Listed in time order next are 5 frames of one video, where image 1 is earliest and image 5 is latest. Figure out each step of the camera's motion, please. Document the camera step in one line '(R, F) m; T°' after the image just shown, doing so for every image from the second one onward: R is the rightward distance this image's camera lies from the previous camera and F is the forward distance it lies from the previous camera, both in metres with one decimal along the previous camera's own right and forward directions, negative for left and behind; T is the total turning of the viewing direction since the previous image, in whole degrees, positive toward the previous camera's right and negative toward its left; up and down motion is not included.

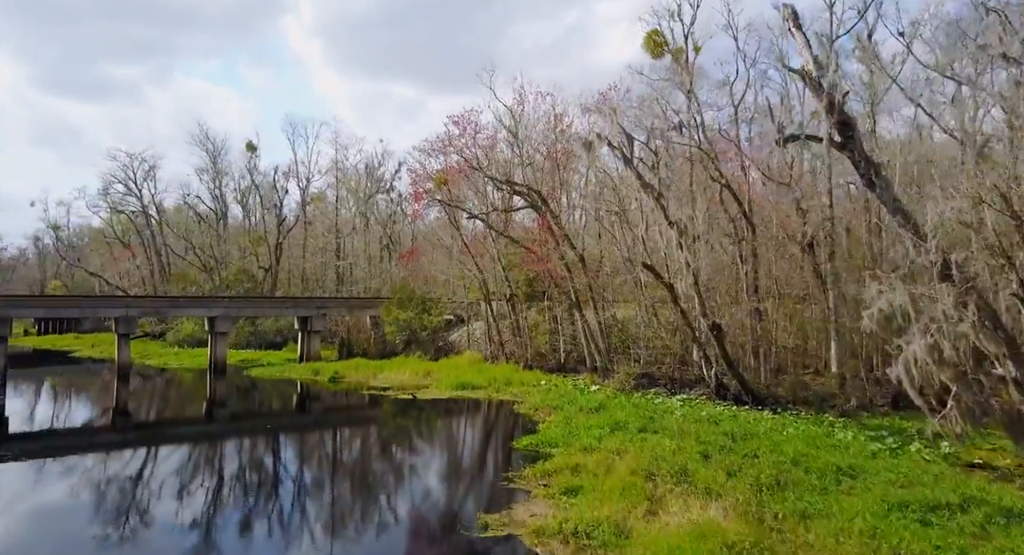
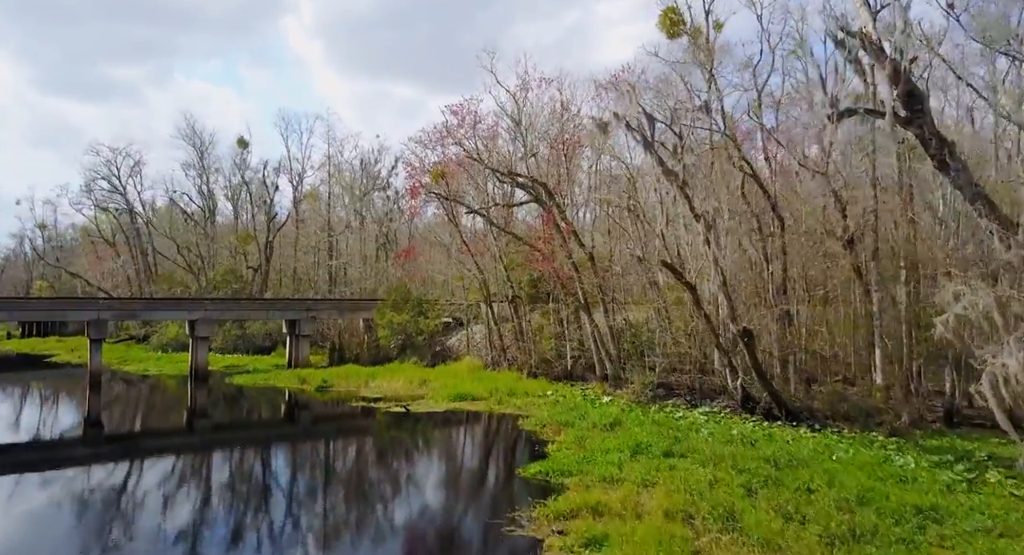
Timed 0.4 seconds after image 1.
(-0.1, +2.1) m; 0°
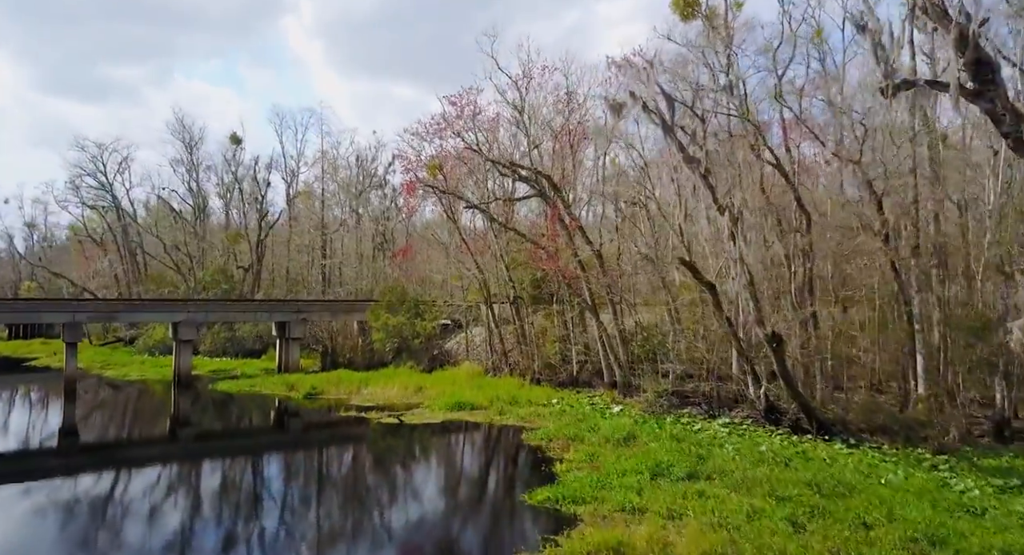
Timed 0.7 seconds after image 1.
(-0.1, +1.6) m; 0°
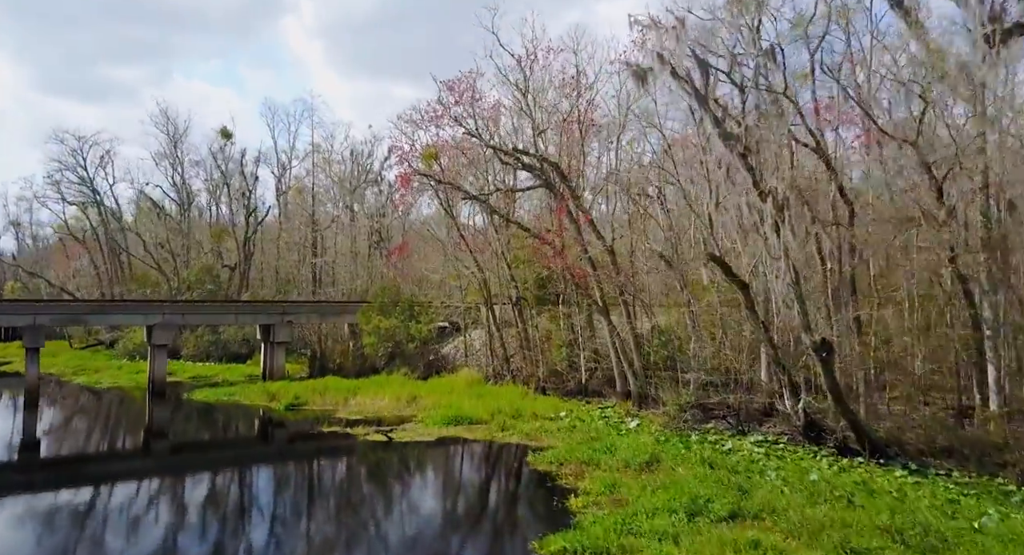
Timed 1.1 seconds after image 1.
(-0.1, +2.1) m; 0°
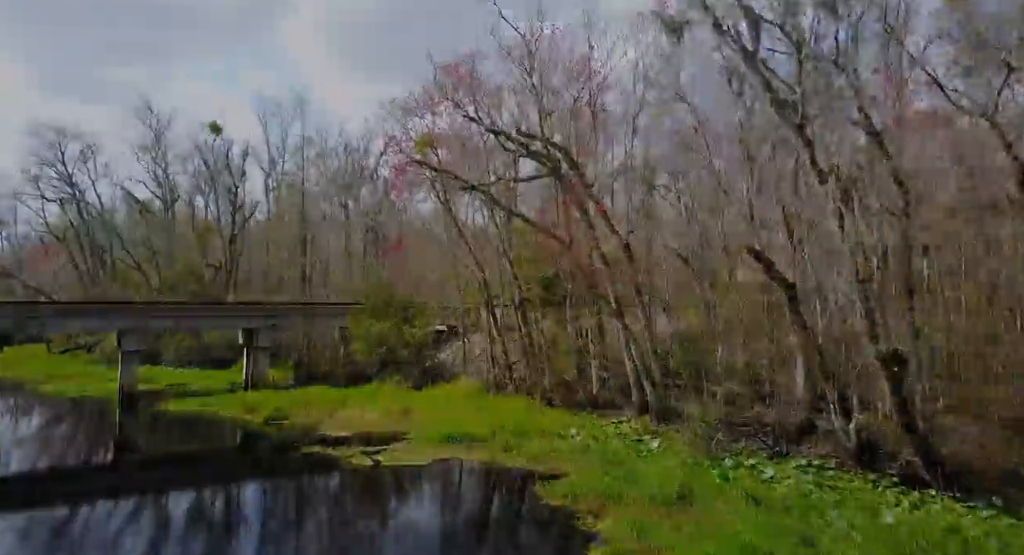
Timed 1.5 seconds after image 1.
(-0.1, +2.1) m; 0°
